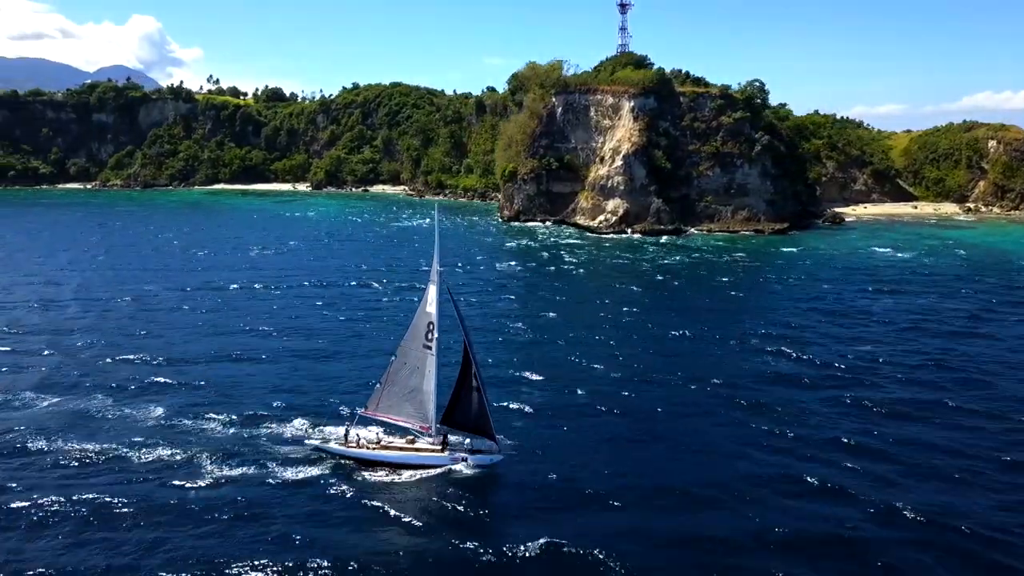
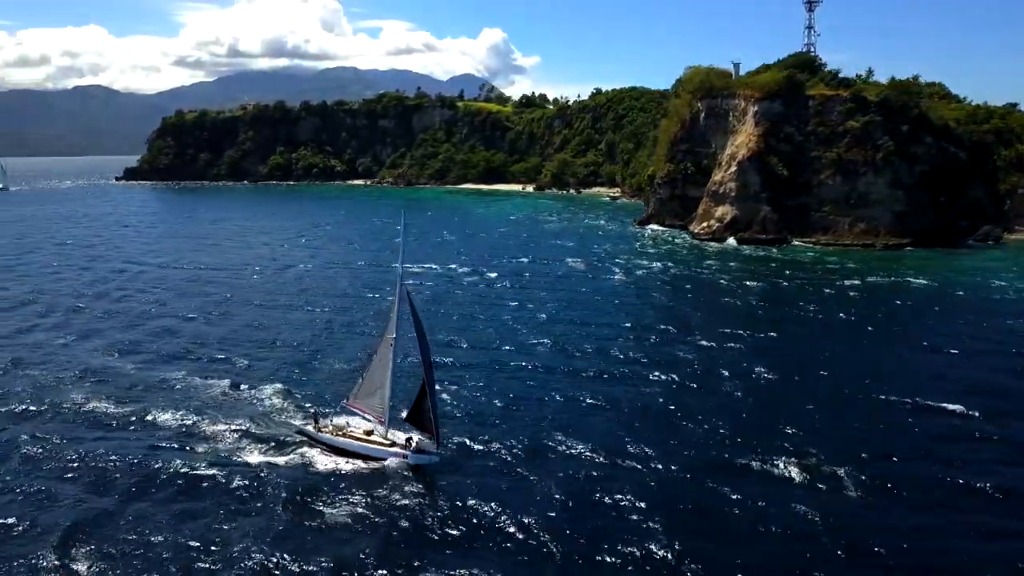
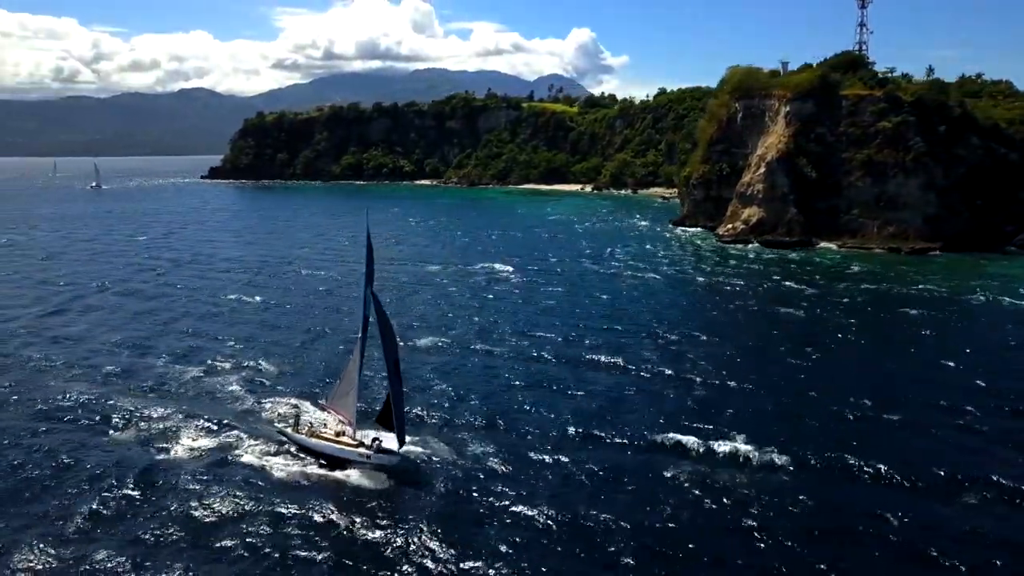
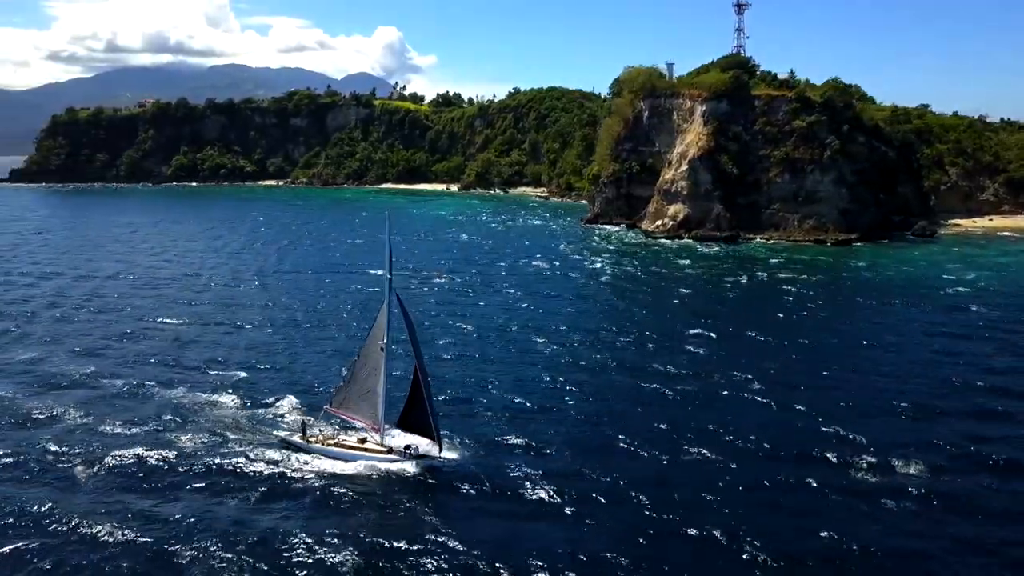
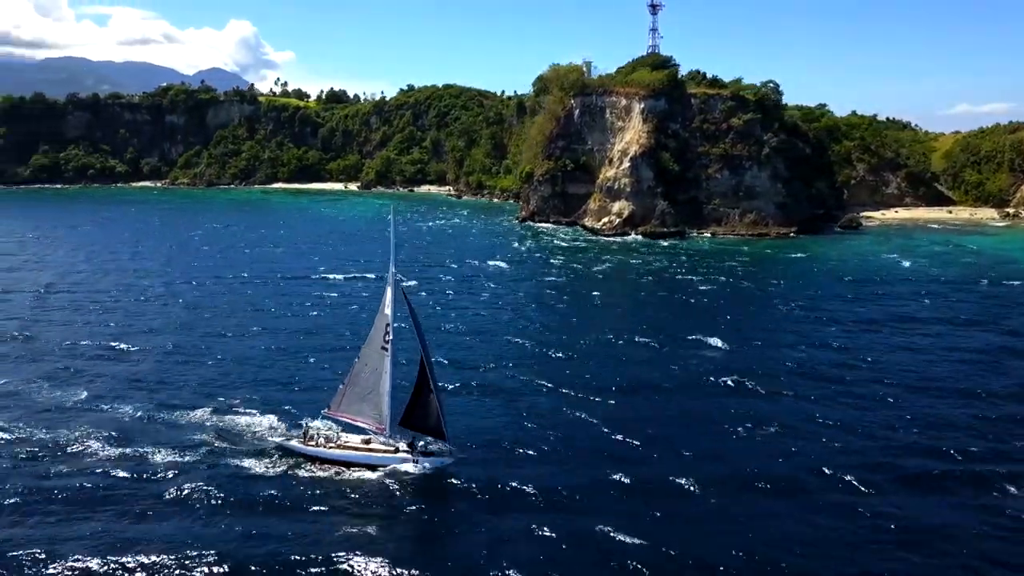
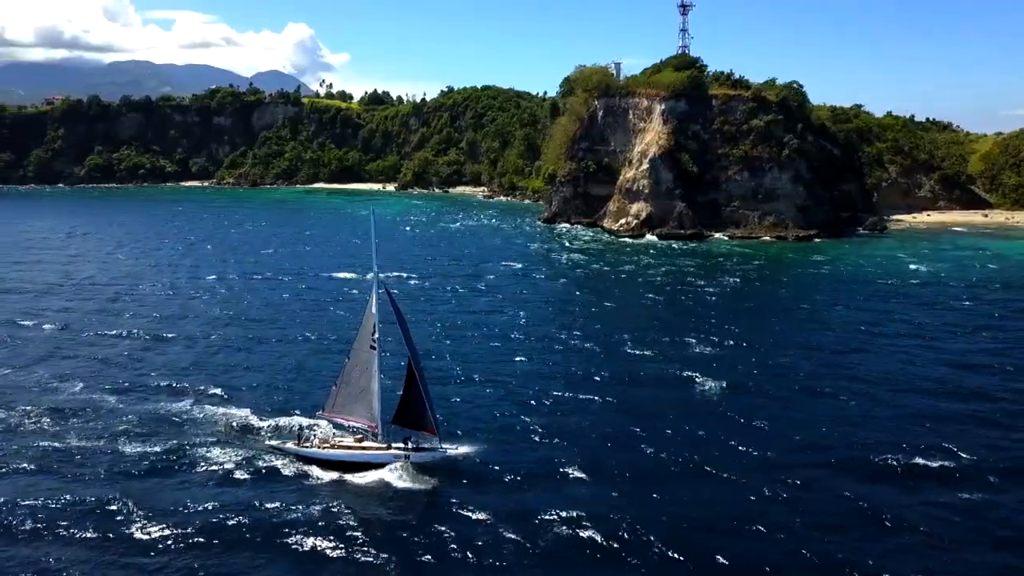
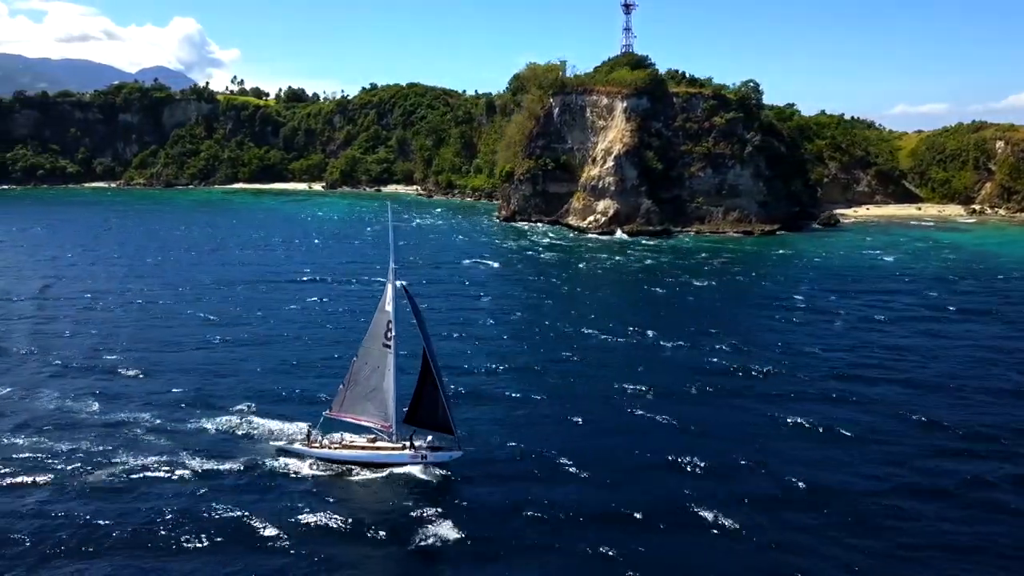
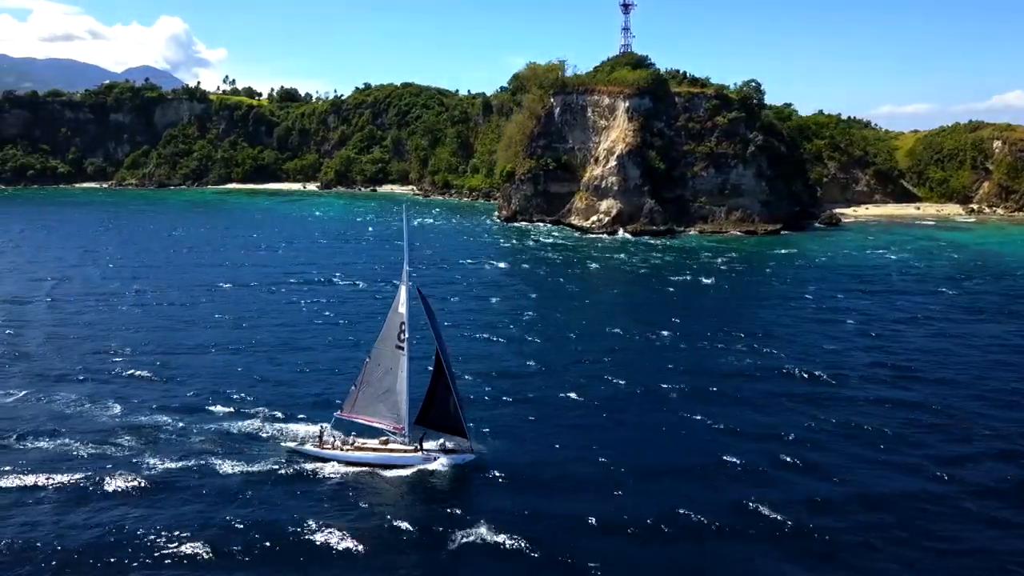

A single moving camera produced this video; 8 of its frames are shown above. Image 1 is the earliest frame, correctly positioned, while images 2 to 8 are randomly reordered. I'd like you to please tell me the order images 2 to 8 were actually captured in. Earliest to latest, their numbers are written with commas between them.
8, 7, 5, 6, 4, 2, 3
